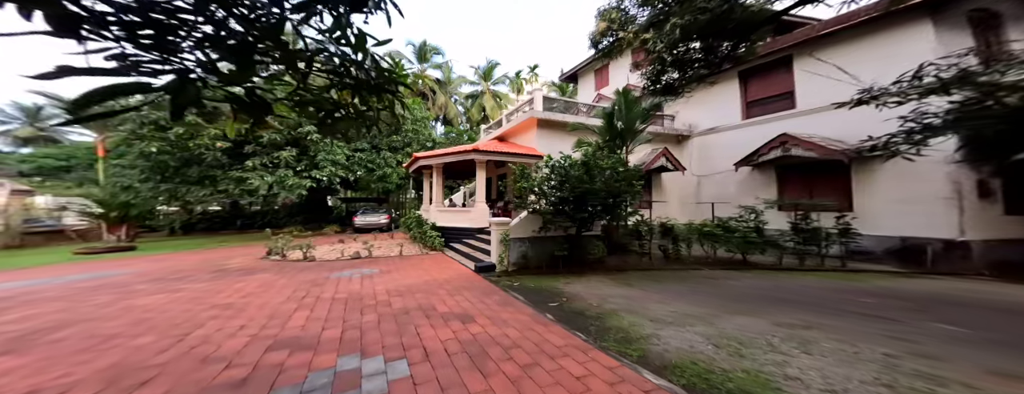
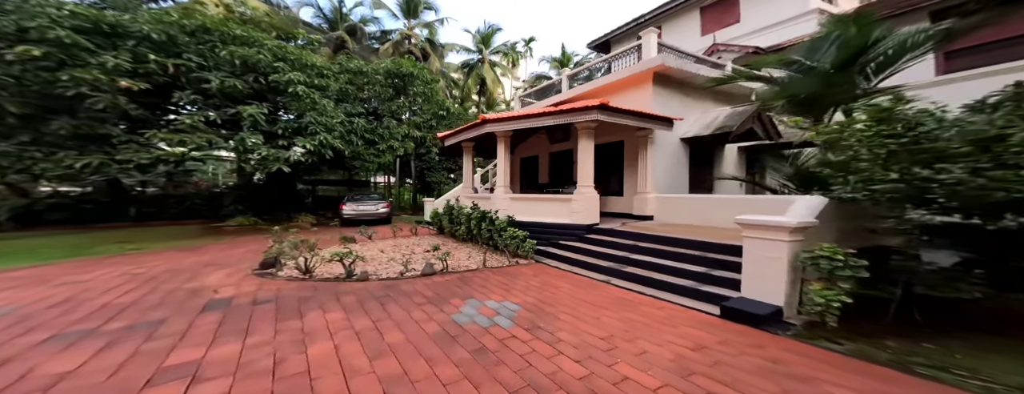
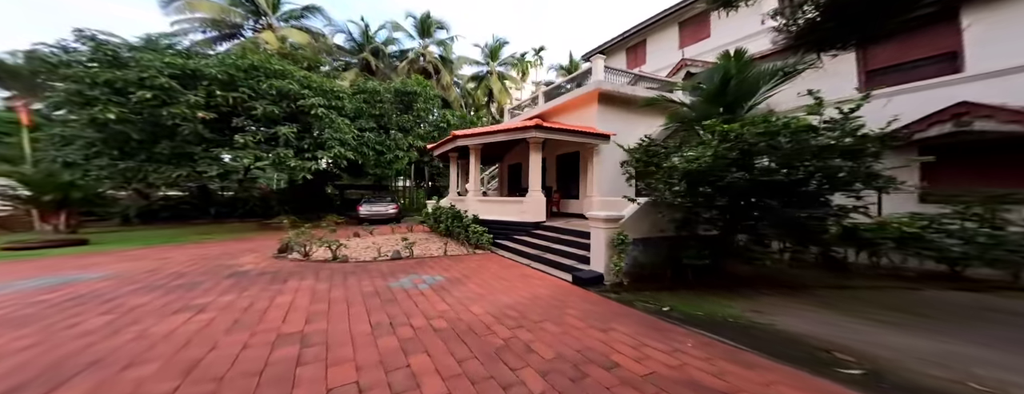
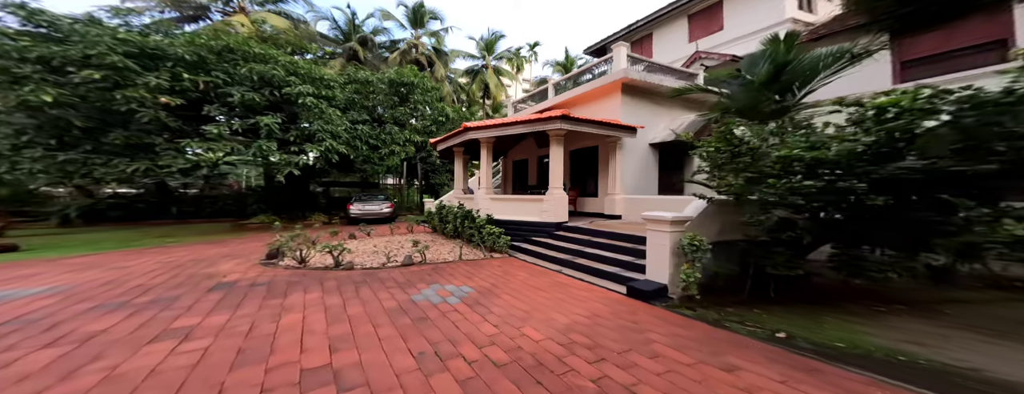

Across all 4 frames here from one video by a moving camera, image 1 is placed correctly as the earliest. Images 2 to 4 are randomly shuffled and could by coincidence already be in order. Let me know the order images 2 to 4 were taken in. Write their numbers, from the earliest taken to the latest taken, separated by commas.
3, 4, 2
